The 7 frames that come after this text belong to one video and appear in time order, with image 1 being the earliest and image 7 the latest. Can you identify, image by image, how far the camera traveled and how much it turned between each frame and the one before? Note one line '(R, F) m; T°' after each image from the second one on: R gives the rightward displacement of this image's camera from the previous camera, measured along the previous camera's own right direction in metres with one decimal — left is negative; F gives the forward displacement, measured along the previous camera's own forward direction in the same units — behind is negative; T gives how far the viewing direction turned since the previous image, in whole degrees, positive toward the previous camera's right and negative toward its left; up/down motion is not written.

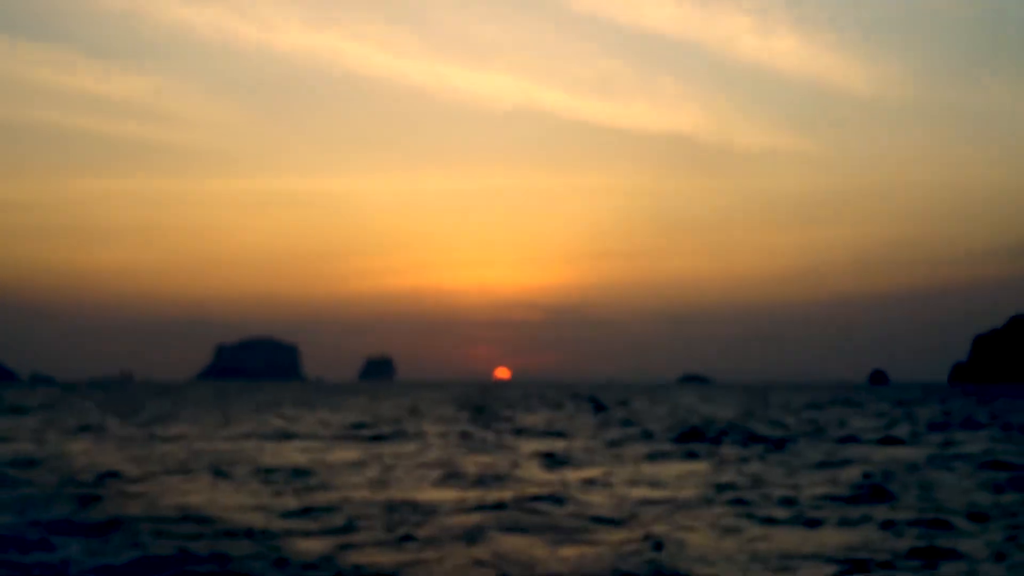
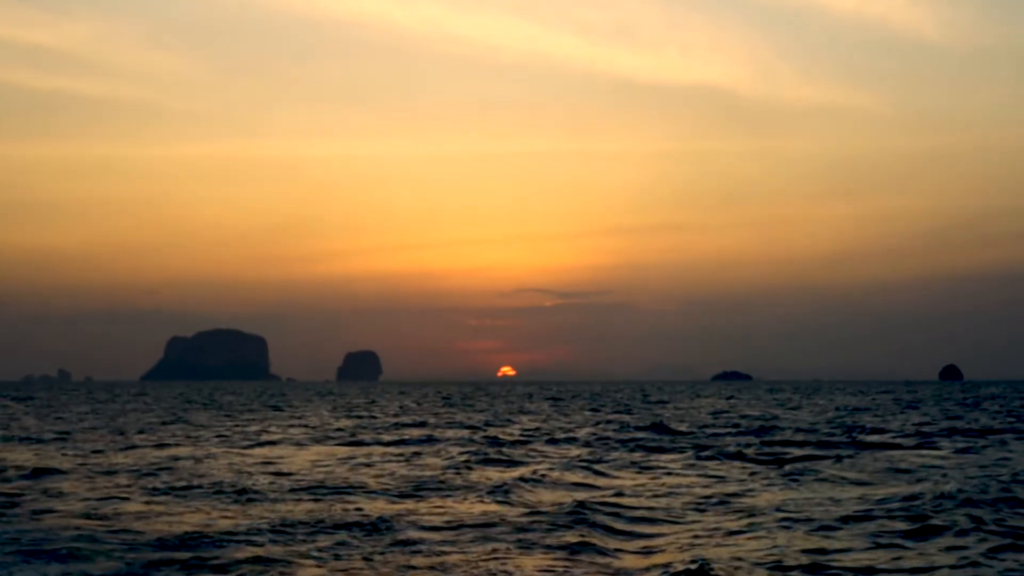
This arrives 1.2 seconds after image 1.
(+0.3, +7.7) m; -1°
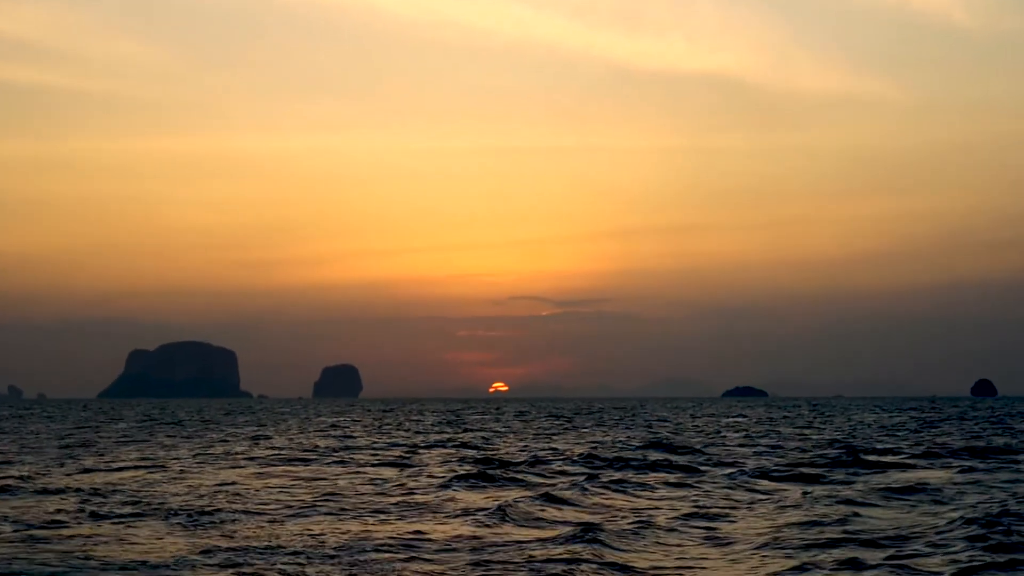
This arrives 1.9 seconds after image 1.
(-0.2, +3.6) m; +1°
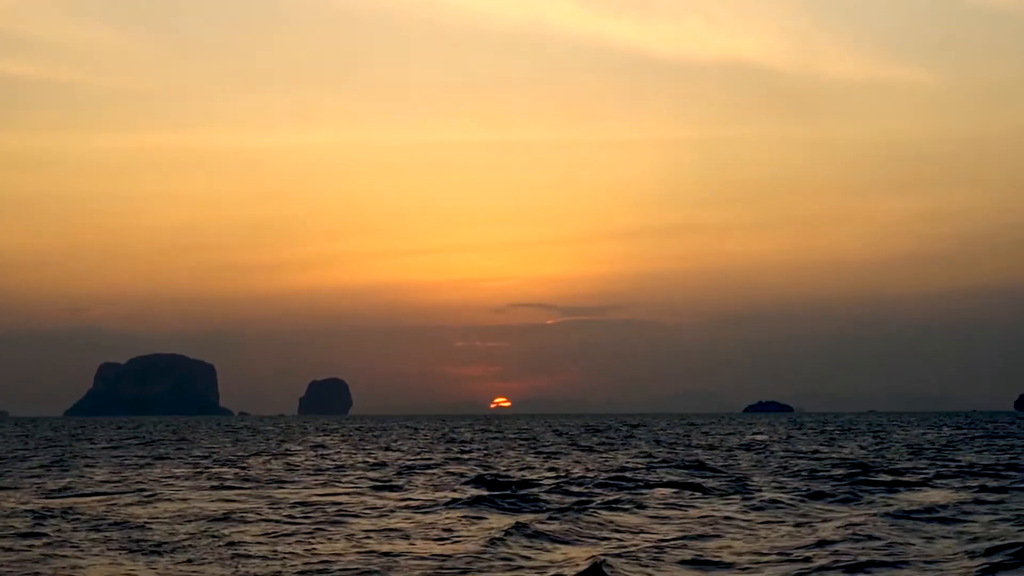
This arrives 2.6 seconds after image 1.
(-0.3, +3.1) m; 0°
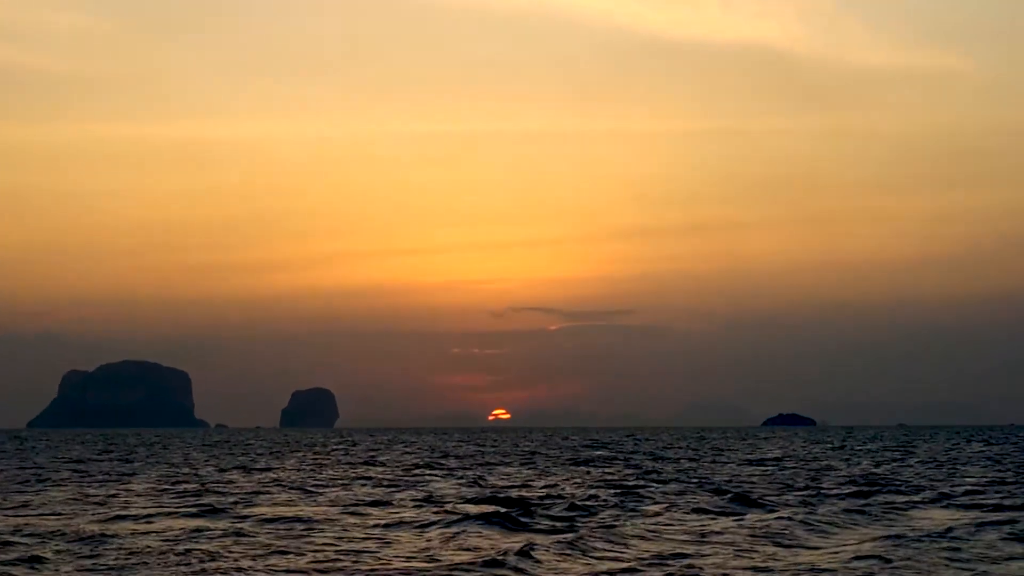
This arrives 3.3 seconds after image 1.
(-0.2, +2.8) m; 0°
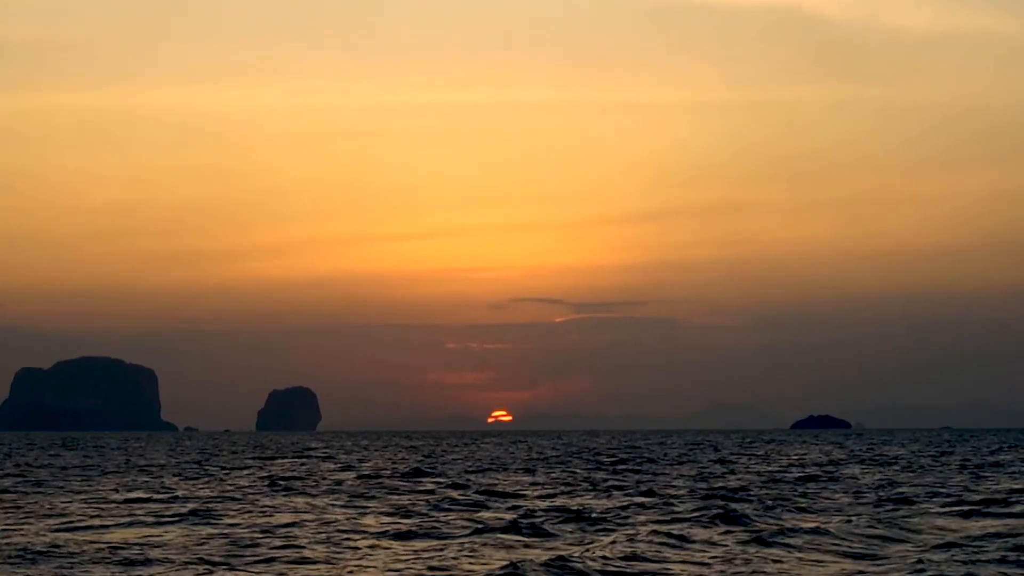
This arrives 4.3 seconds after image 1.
(-0.3, +3.3) m; 0°
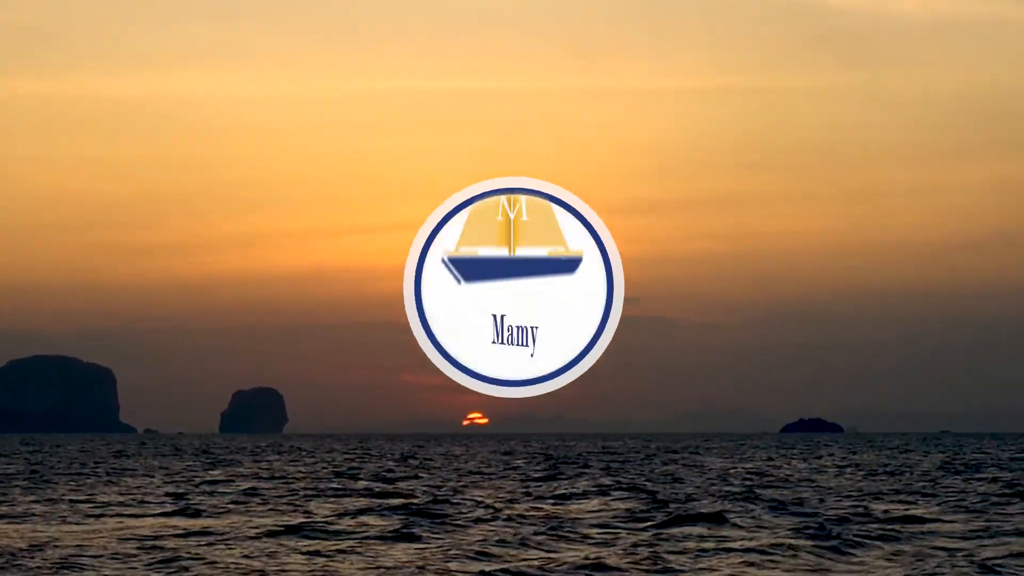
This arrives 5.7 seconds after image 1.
(+0.7, +1.5) m; 0°
